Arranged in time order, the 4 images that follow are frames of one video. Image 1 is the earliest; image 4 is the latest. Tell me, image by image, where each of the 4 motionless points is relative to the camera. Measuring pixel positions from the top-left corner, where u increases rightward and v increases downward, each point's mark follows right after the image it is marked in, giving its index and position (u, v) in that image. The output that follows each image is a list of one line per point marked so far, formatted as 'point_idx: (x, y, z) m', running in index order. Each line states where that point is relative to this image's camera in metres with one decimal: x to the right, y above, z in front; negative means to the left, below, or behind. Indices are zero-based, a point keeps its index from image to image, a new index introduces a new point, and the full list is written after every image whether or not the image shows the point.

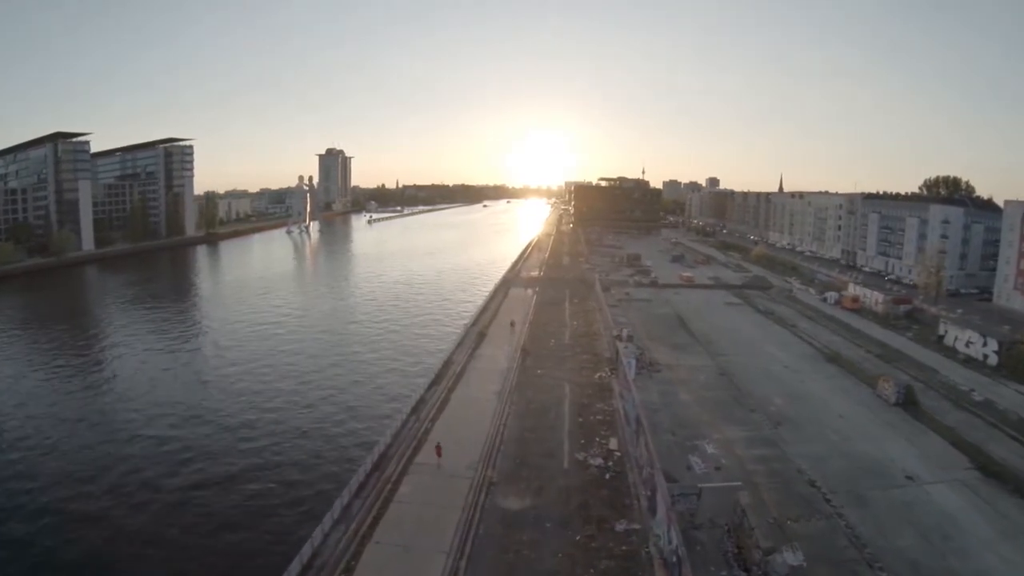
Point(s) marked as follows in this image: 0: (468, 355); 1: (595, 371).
0: (-1.2, -2.0, +19.5) m
1: (+2.1, -2.1, +17.4) m
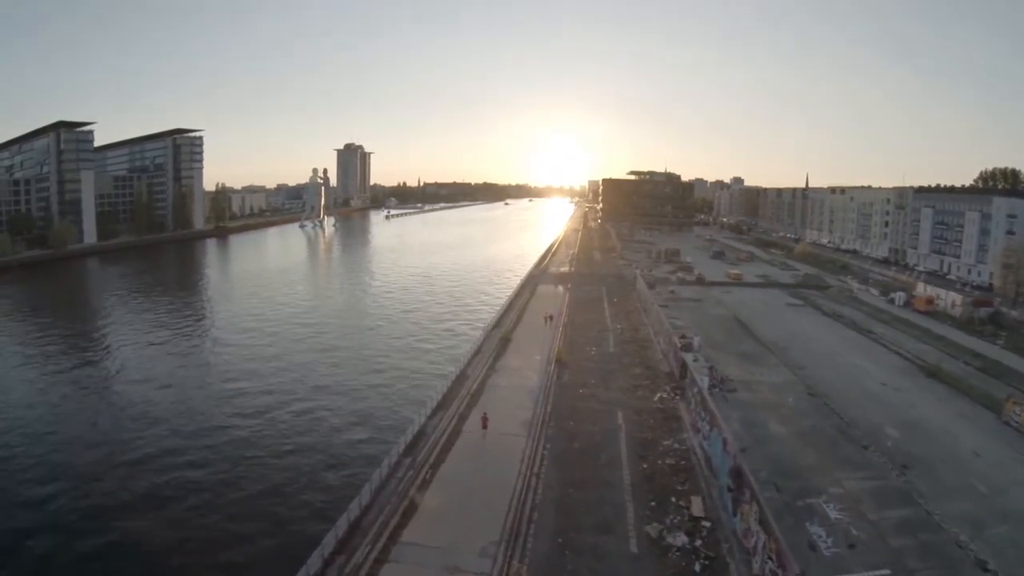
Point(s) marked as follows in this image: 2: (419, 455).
0: (-0.6, -1.8, +15.6) m
1: (+2.7, -2.0, +13.3) m
2: (-1.4, -2.5, +10.4) m
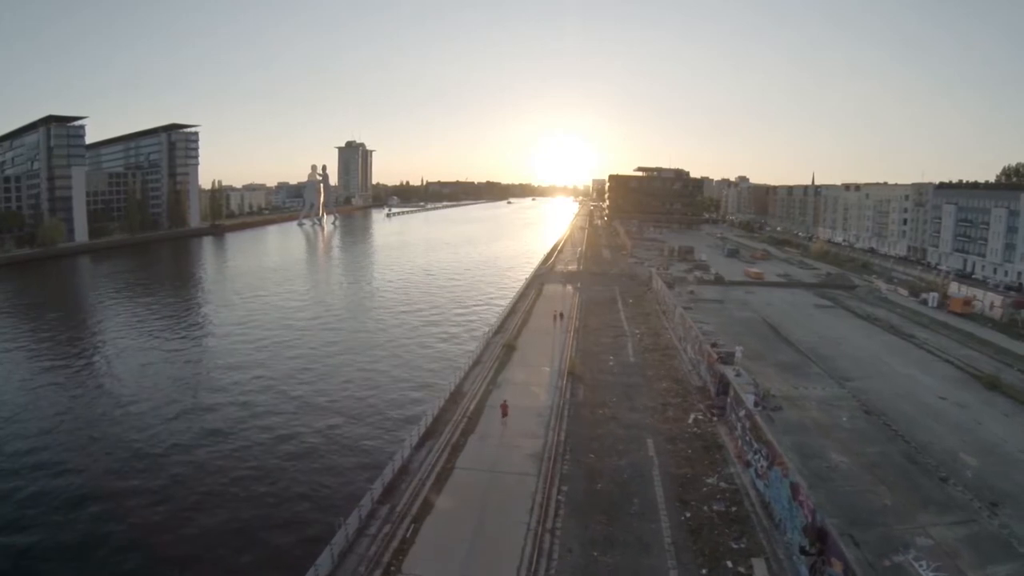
0: (-0.5, -1.8, +13.5) m
1: (+2.8, -2.0, +11.2) m
2: (-1.3, -2.5, +8.4) m
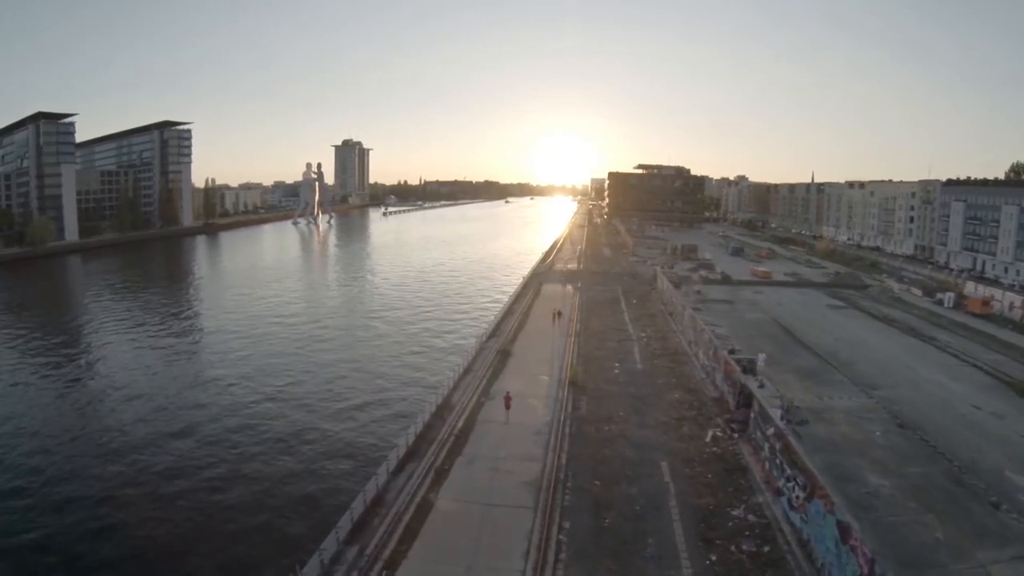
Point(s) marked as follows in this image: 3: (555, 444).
0: (-0.5, -1.8, +12.3) m
1: (+2.7, -2.0, +10.0) m
2: (-1.4, -2.5, +7.1) m
3: (+0.6, -2.1, +9.8) m
